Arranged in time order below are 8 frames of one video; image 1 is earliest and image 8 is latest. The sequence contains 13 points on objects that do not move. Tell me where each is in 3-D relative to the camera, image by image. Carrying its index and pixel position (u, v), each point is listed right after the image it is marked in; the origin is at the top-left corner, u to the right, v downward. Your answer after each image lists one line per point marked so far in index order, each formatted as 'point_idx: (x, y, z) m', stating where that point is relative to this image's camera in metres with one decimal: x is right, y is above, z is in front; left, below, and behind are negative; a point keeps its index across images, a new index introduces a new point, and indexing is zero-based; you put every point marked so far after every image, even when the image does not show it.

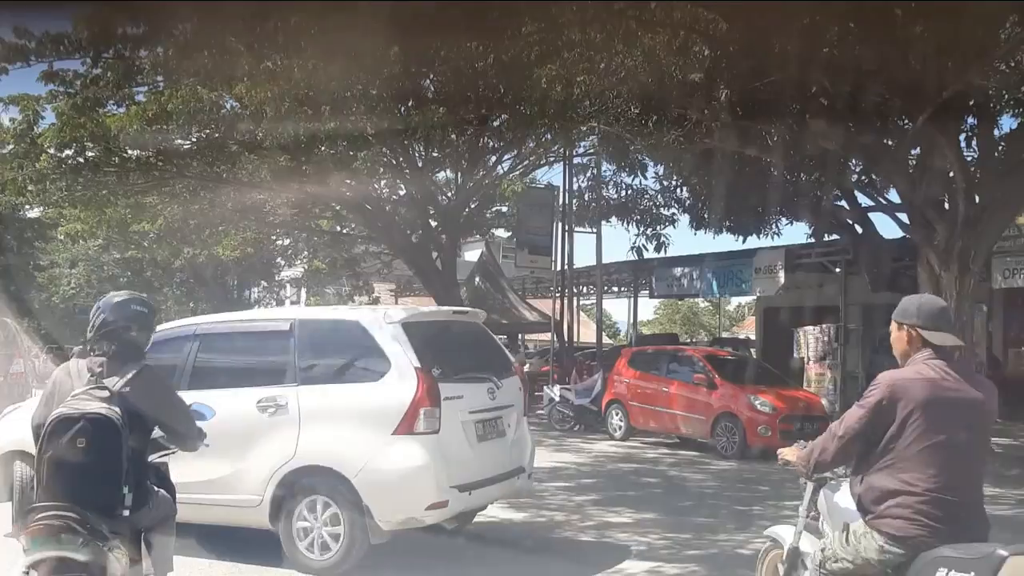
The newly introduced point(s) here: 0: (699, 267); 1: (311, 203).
0: (+3.4, +0.4, +17.4) m
1: (-3.6, +1.5, +17.6) m
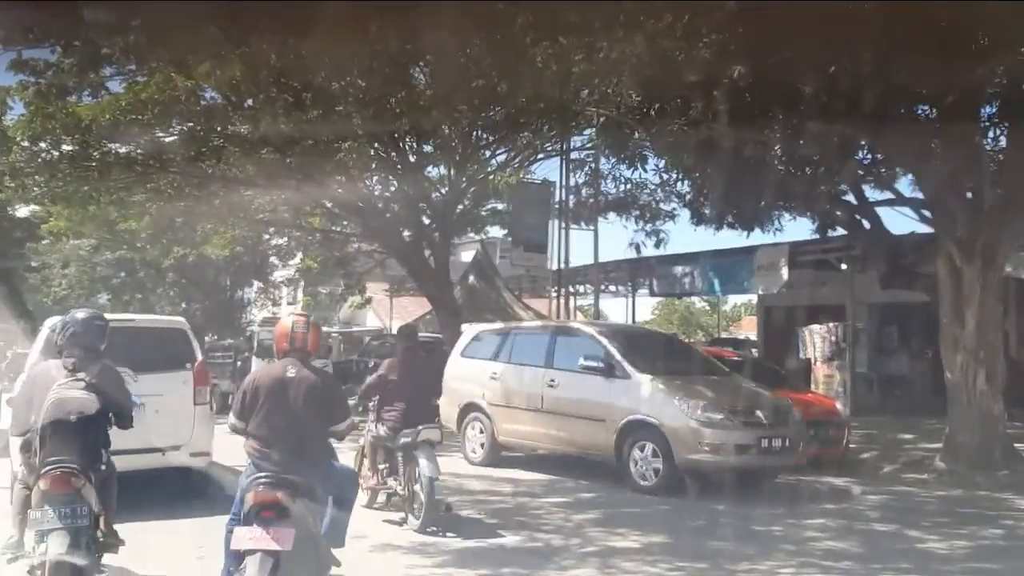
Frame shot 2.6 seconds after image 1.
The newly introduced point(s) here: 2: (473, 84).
0: (+3.3, +0.4, +16.8) m
1: (-3.7, +1.5, +17.0) m
2: (-0.5, +2.3, +11.0) m
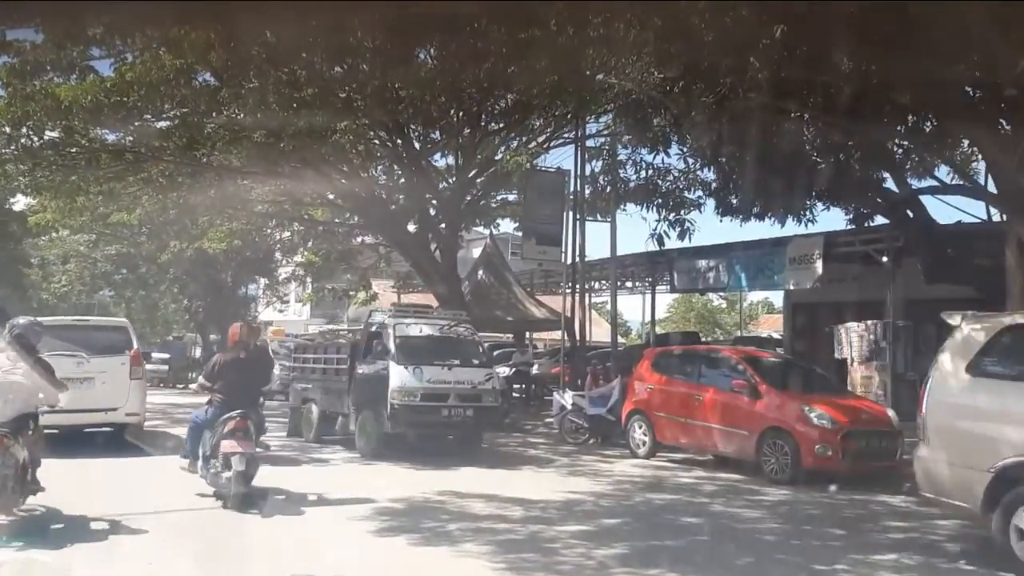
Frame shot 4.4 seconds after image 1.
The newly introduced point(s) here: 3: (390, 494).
0: (+3.5, +0.5, +15.9) m
1: (-3.5, +1.6, +16.2) m
2: (-0.4, +2.3, +10.2) m
3: (-1.0, -1.7, +8.2) m
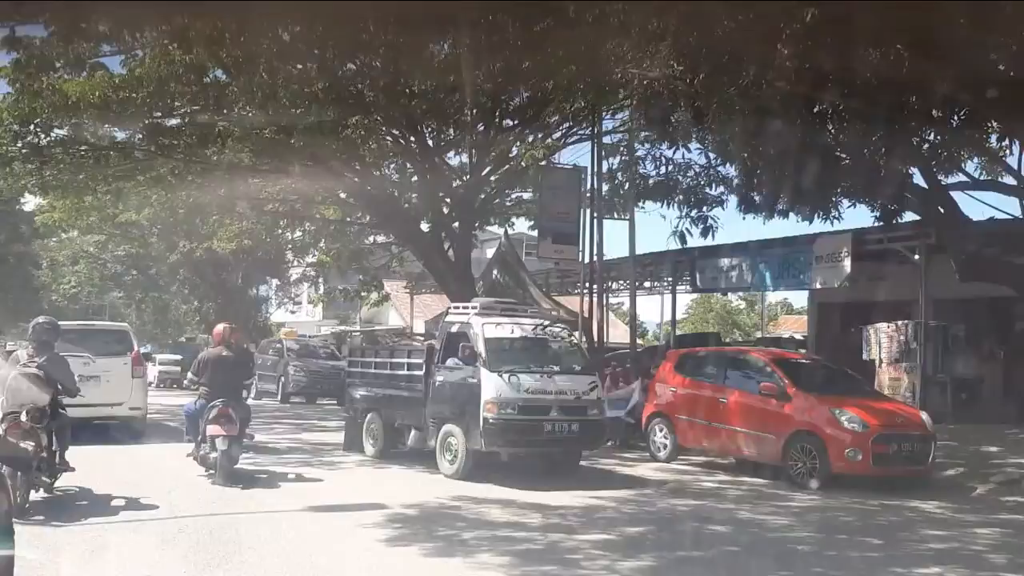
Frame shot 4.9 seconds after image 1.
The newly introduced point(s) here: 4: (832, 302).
0: (+3.7, +0.5, +15.6) m
1: (-3.2, +1.6, +16.0) m
2: (-0.2, +2.3, +9.9) m
3: (-0.9, -1.7, +8.0) m
4: (+6.0, -0.3, +18.4) m
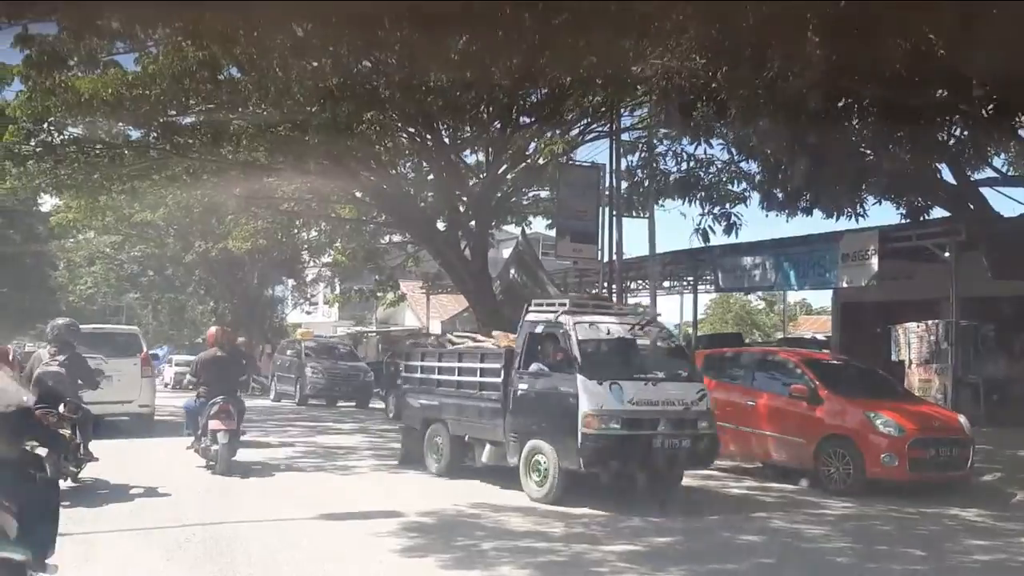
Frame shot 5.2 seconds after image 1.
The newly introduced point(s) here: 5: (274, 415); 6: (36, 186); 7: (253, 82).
0: (+4.0, +0.5, +15.3) m
1: (-3.0, +1.6, +15.8) m
2: (0.0, +2.3, +9.7) m
3: (-0.7, -1.7, +7.7) m
4: (+6.3, -0.2, +18.1) m
5: (-4.1, -2.2, +17.0) m
6: (-7.1, +1.5, +14.7) m
7: (-2.9, +2.3, +11.0) m
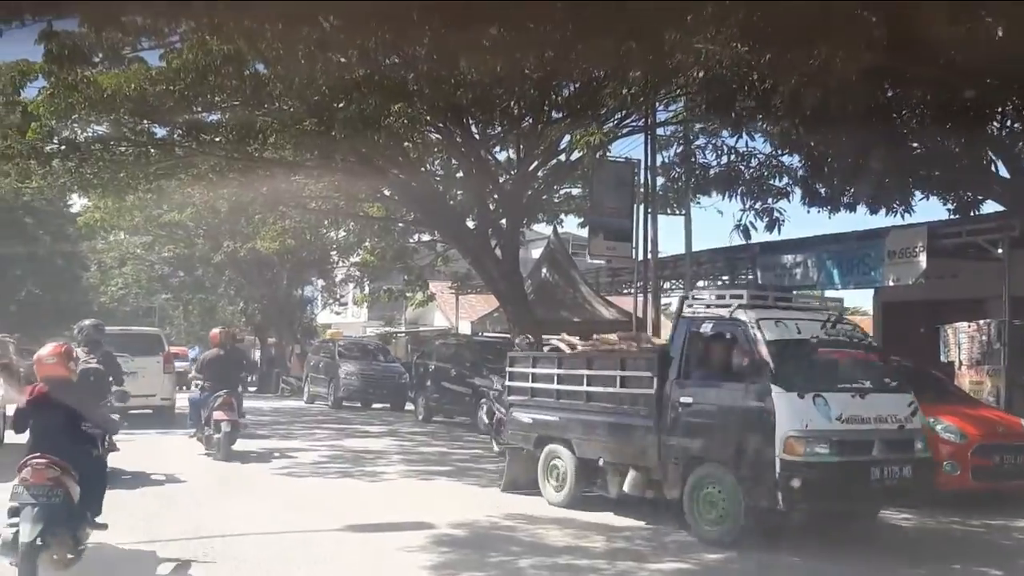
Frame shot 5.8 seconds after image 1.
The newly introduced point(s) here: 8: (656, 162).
0: (+4.5, +0.5, +14.8) m
1: (-2.5, +1.6, +15.5) m
2: (+0.3, +2.4, +9.3) m
3: (-0.5, -1.7, +7.4) m
4: (+6.9, -0.2, +17.5) m
5: (-3.6, -2.2, +16.8) m
6: (-6.7, +1.5, +14.5) m
7: (-2.6, +2.3, +10.7) m
8: (+2.0, +1.7, +13.4) m
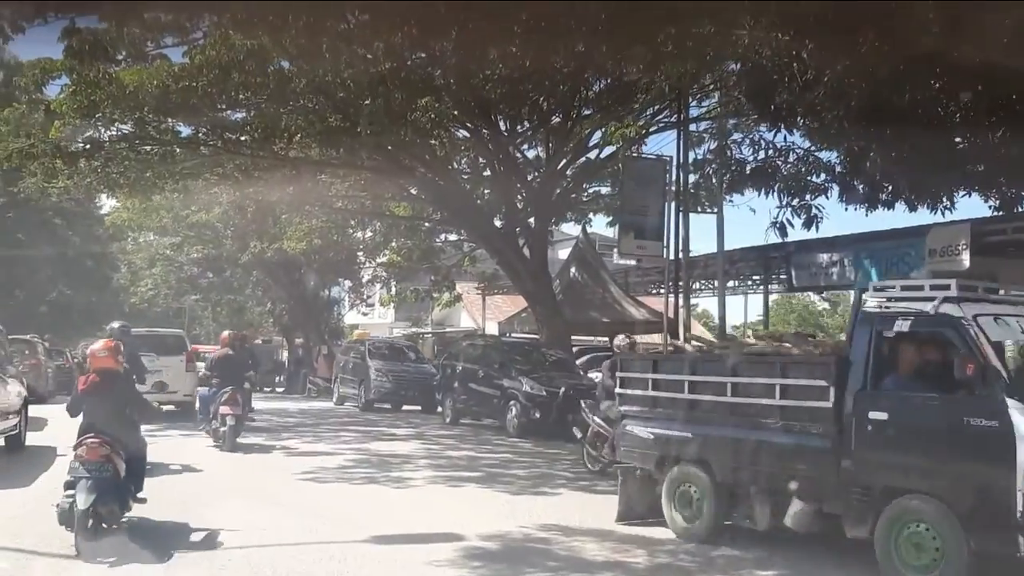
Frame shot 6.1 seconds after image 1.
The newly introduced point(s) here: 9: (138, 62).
0: (+4.9, +0.5, +14.4) m
1: (-2.0, +1.6, +15.4) m
2: (+0.6, +2.4, +9.1) m
3: (-0.2, -1.7, +7.2) m
4: (+7.4, -0.2, +17.1) m
5: (-3.1, -2.2, +16.6) m
6: (-6.2, +1.5, +14.5) m
7: (-2.2, +2.3, +10.6) m
8: (+2.4, +1.7, +13.1) m
9: (-4.3, +2.6, +11.2) m
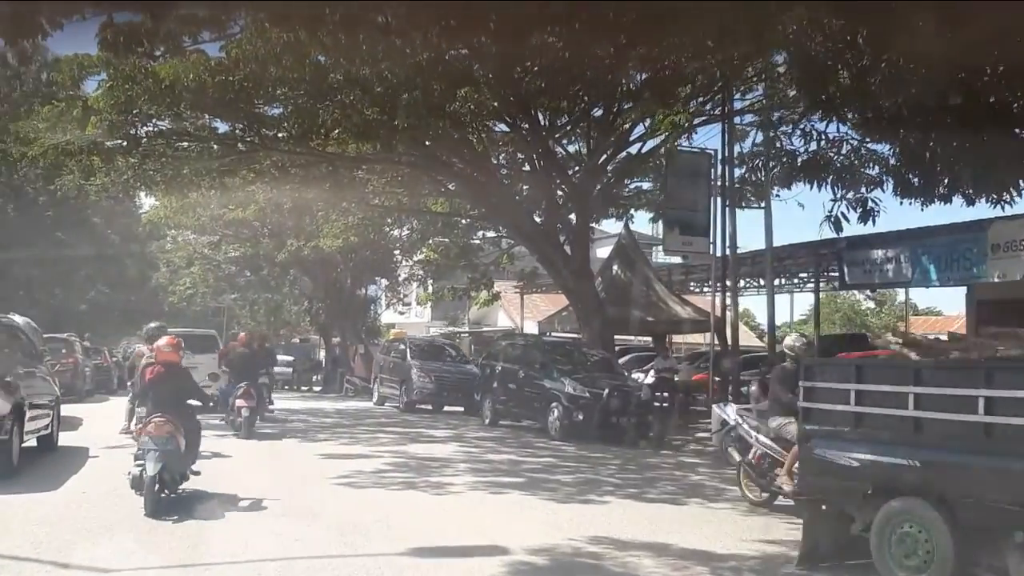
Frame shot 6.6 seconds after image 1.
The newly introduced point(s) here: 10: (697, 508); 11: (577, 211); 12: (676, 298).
0: (+5.5, +0.6, +13.9) m
1: (-1.4, +1.6, +15.1) m
2: (+0.9, +2.4, +8.7) m
3: (+0.1, -1.7, +6.8) m
4: (+8.1, -0.2, +16.5) m
5: (-2.5, -2.2, +16.4) m
6: (-5.7, +1.5, +14.3) m
7: (-1.8, +2.3, +10.3) m
8: (+2.9, +1.8, +12.7) m
9: (-3.8, +2.6, +11.0) m
10: (+1.6, -1.9, +8.6) m
11: (+1.0, +1.2, +15.8) m
12: (+3.1, -0.2, +18.8) m
